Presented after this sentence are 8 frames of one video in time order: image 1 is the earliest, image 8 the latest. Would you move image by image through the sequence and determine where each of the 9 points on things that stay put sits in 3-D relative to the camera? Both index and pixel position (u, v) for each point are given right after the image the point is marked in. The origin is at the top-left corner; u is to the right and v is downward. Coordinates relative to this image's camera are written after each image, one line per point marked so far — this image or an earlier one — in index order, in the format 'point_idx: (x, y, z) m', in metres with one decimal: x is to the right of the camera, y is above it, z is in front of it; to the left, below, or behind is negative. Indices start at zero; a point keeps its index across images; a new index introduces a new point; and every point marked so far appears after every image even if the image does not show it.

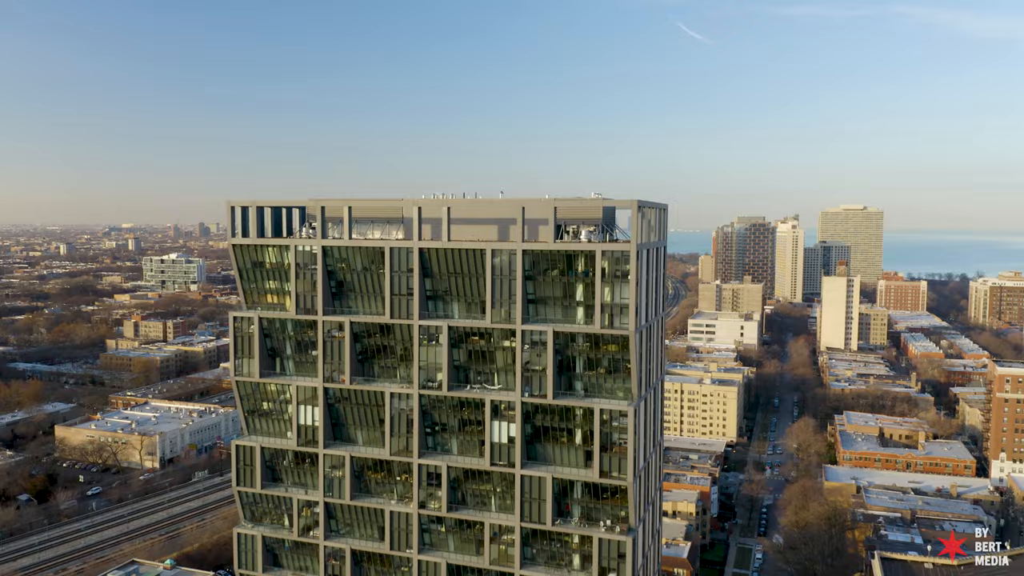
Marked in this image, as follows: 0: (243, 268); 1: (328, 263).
0: (-3.9, +0.3, +11.3) m
1: (-2.6, +0.3, +10.9) m
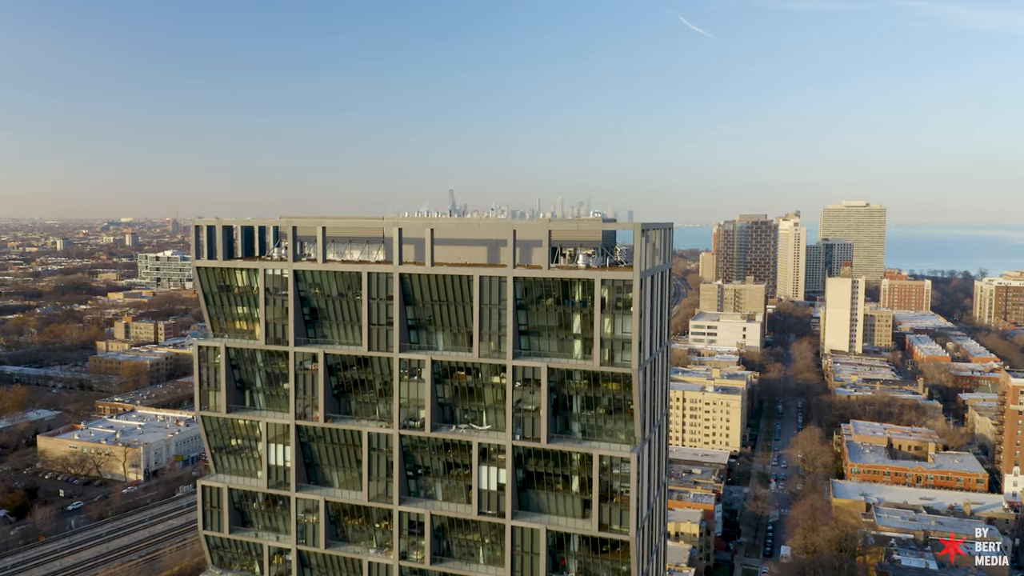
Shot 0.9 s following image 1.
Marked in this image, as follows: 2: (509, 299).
0: (-4.0, -0.1, +10.4) m
1: (-2.7, 0.0, +10.0) m
2: (0.0, -0.1, +9.0) m
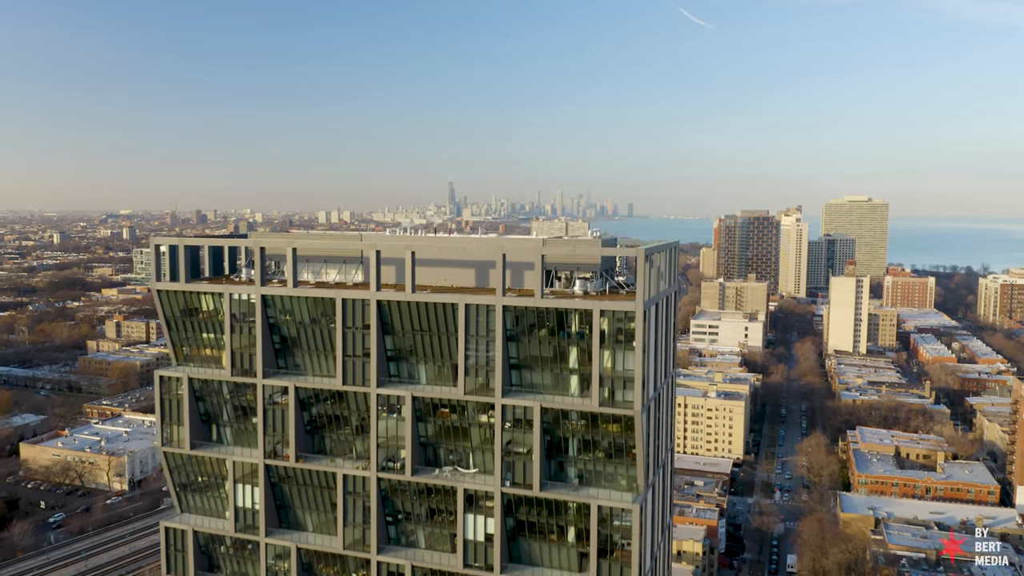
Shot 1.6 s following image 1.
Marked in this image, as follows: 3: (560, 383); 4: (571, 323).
0: (-4.1, -0.3, +9.5) m
1: (-2.8, -0.3, +9.1) m
2: (-0.1, -0.4, +8.1) m
3: (+0.5, -1.0, +8.1) m
4: (+0.6, -0.4, +8.0) m
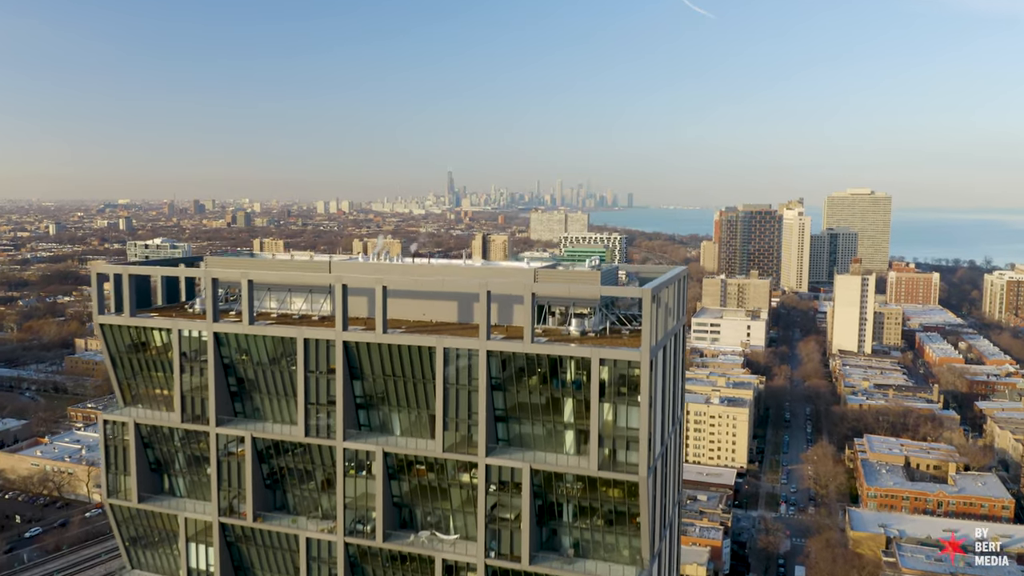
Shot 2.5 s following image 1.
0: (-4.3, -0.7, +8.4) m
1: (-3.0, -0.7, +8.0) m
2: (-0.3, -0.8, +7.1) m
3: (+0.4, -1.4, +7.1) m
4: (+0.5, -0.8, +6.9) m
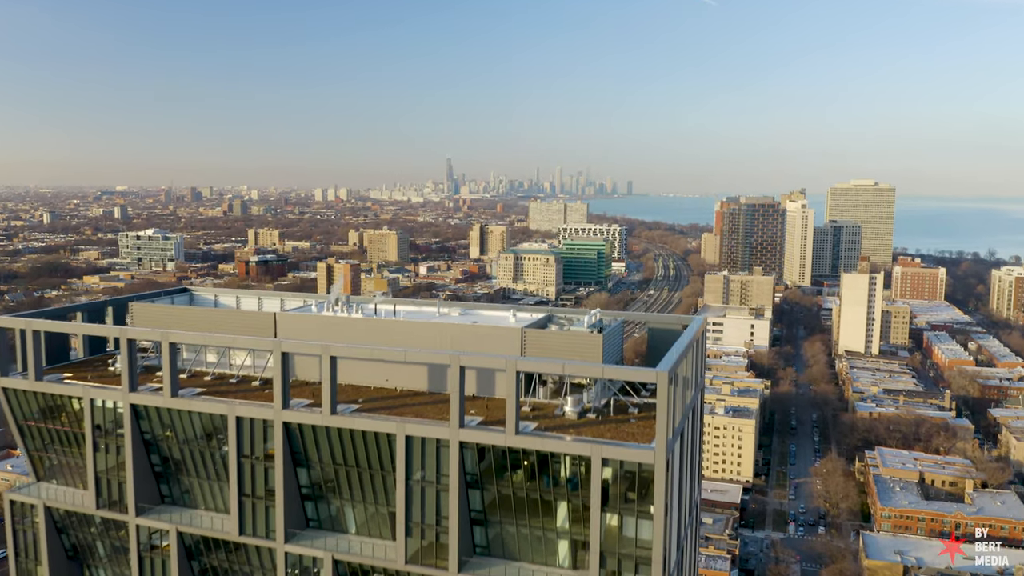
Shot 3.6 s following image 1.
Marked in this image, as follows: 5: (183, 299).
0: (-4.4, -1.2, +7.0) m
1: (-3.1, -1.2, +6.6) m
2: (-0.4, -1.3, +5.7) m
3: (+0.2, -1.9, +5.7) m
4: (+0.3, -1.3, +5.5) m
5: (-3.4, -0.1, +8.0) m
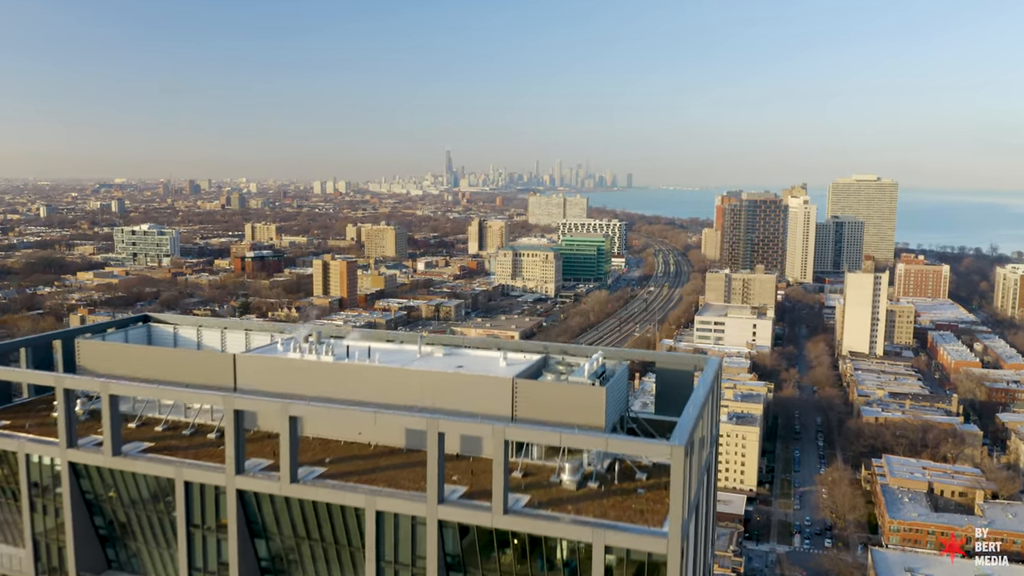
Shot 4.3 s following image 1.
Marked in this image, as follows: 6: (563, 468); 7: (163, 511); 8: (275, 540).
0: (-4.5, -1.5, +6.3) m
1: (-3.2, -1.5, +5.9) m
2: (-0.5, -1.6, +4.9) m
3: (+0.1, -2.2, +4.9) m
4: (+0.3, -1.6, +4.8) m
5: (-3.5, -0.4, +7.3) m
6: (+0.3, -1.2, +5.4) m
7: (-2.5, -1.6, +5.6) m
8: (-1.6, -1.7, +5.3) m
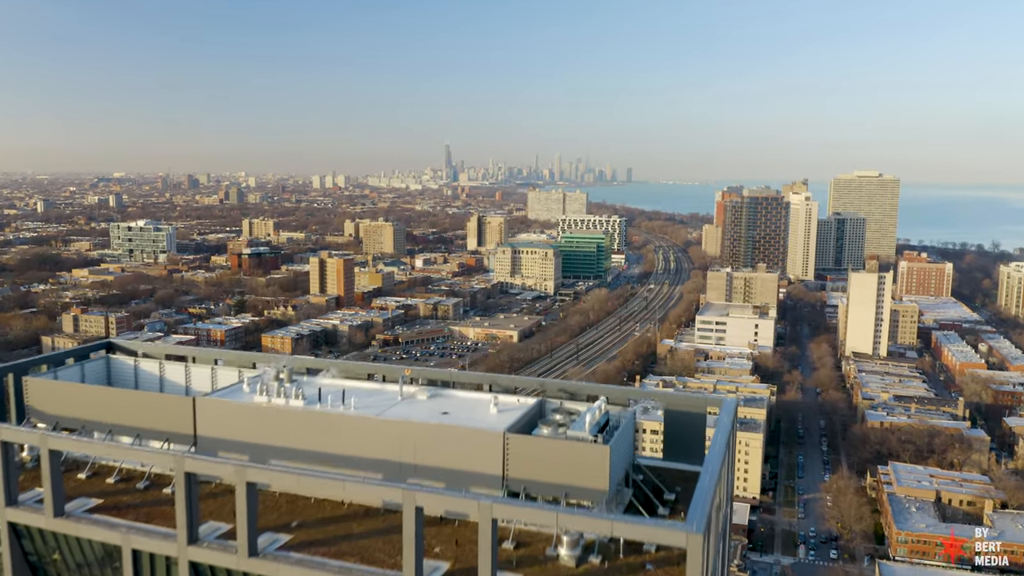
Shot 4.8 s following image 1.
0: (-4.6, -1.7, +5.6) m
1: (-3.2, -1.7, +5.3) m
2: (-0.6, -1.9, +4.3) m
3: (+0.1, -2.5, +4.3) m
4: (+0.2, -1.9, +4.1) m
5: (-3.5, -0.7, +6.6) m
6: (+0.3, -1.4, +4.8) m
7: (-2.6, -1.9, +5.0) m
8: (-1.7, -2.0, +4.7) m
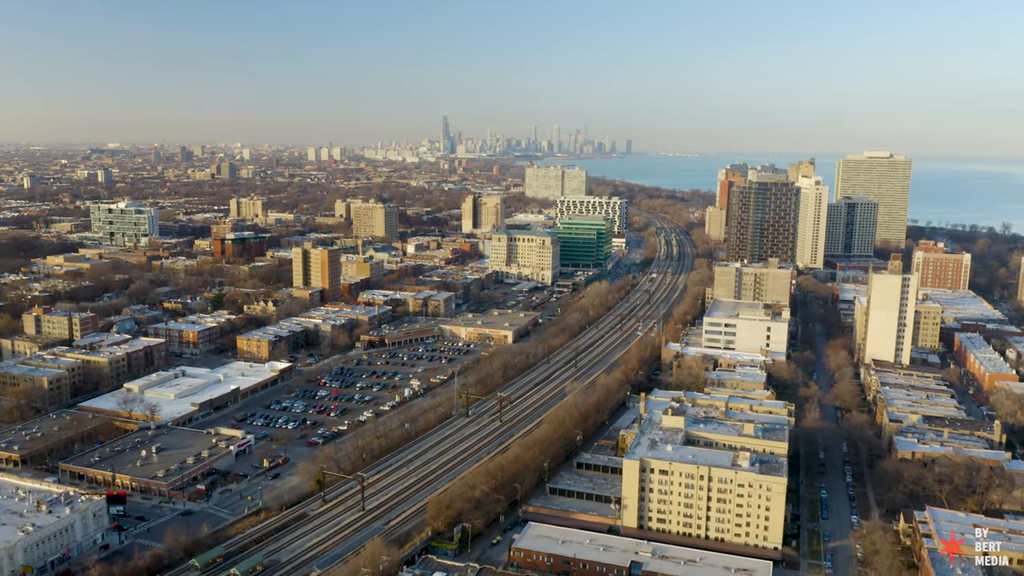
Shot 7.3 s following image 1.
0: (-4.8, -3.2, +2.6) m
1: (-3.5, -3.2, +2.2) m
2: (-0.8, -3.4, +1.2) m
3: (-0.1, -3.9, +1.3) m
4: (0.0, -3.3, +1.1) m
5: (-3.7, -2.0, +3.5) m
6: (+0.1, -2.9, +1.7) m
7: (-2.8, -3.3, +1.9) m
8: (-1.9, -3.4, +1.6) m
